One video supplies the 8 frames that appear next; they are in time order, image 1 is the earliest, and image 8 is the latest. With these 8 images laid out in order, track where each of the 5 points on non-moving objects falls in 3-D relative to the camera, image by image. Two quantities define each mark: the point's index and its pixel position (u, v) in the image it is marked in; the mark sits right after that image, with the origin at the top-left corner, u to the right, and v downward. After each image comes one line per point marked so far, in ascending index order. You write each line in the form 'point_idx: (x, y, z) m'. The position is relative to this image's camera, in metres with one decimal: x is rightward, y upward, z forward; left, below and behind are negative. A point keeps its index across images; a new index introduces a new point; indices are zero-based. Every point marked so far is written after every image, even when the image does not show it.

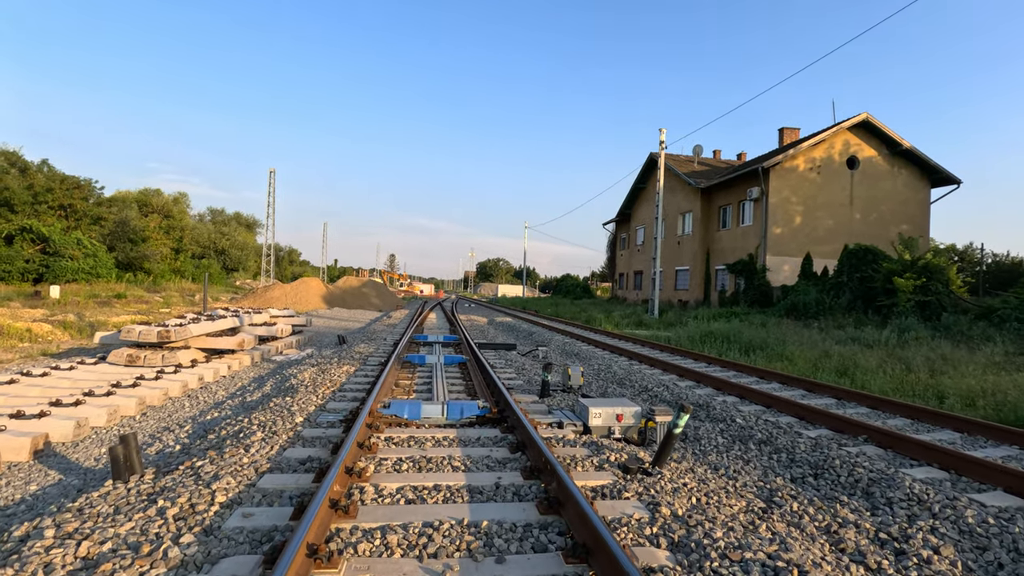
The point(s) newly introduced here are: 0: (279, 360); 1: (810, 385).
0: (-4.6, -1.4, +10.6) m
1: (+4.3, -1.4, +7.8) m
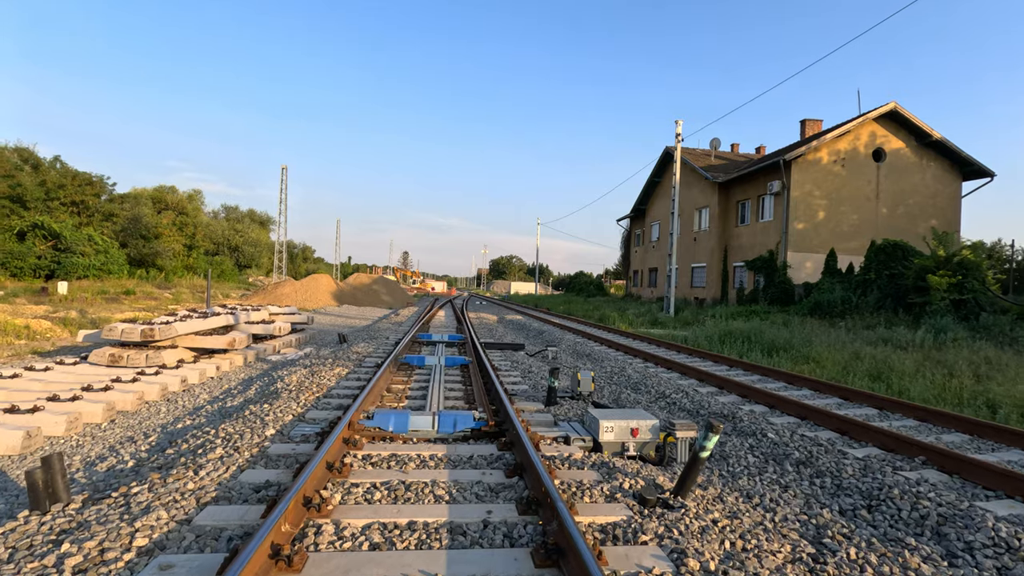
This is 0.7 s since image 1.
0: (-4.5, -1.4, +10.0) m
1: (+4.4, -1.4, +7.0) m
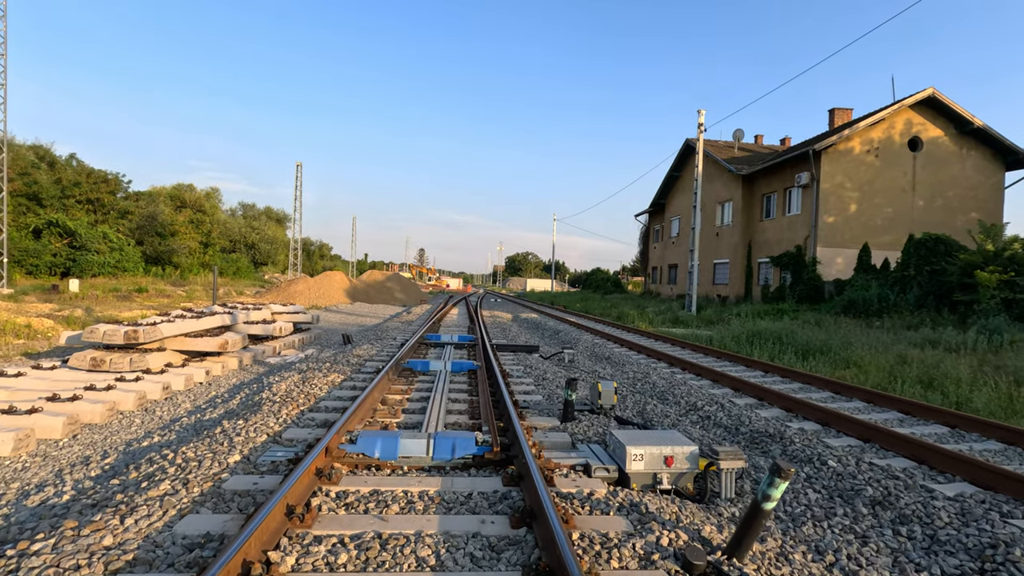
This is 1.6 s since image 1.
0: (-4.2, -1.3, +9.4) m
1: (+4.5, -1.3, +6.1) m
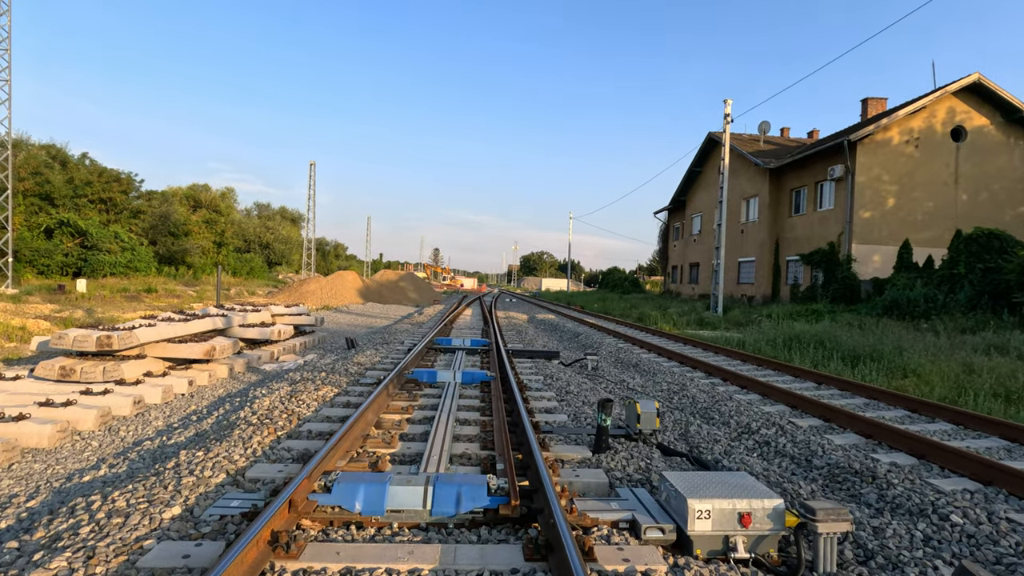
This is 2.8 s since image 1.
0: (-3.9, -1.3, +8.6) m
1: (+4.7, -1.3, +5.1) m
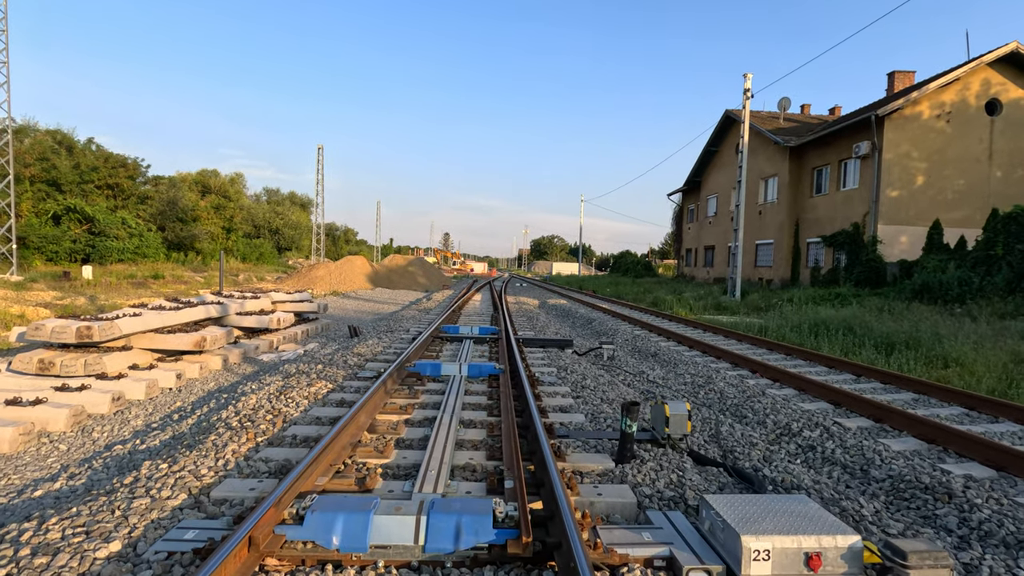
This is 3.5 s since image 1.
0: (-3.8, -1.1, +8.1) m
1: (+4.8, -1.2, +4.4) m
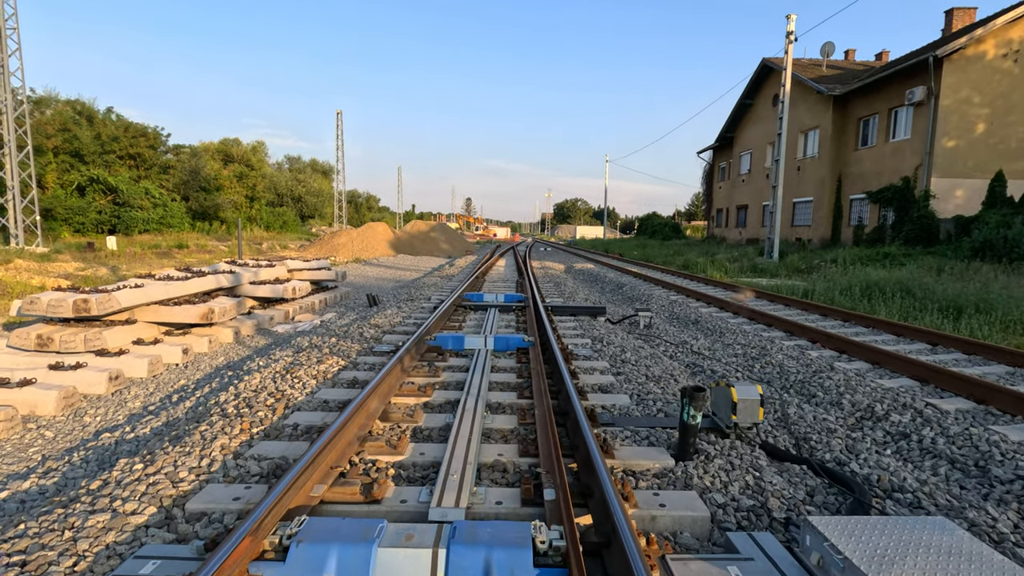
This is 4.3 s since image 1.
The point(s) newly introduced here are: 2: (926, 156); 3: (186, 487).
0: (-3.4, -0.7, +7.7) m
1: (+5.0, -0.9, +3.6) m
2: (+14.0, +4.5, +18.2) m
3: (-1.6, -1.0, +2.6) m
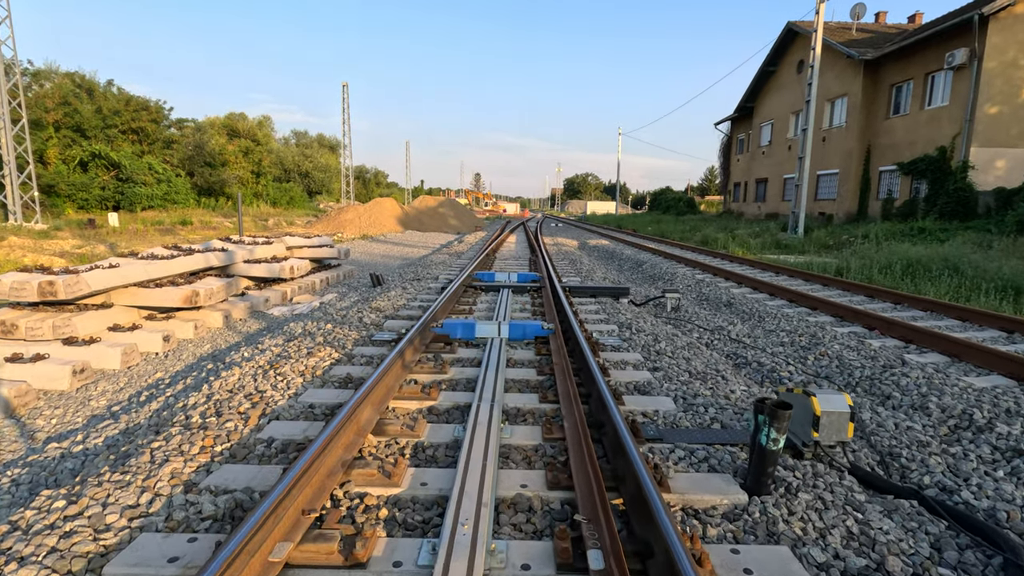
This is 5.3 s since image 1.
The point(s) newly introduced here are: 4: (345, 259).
0: (-3.2, -0.4, +7.0) m
1: (+5.2, -0.8, +2.9) m
2: (+14.4, +5.2, +17.1) m
3: (-1.5, -0.9, +2.0) m
4: (-3.7, +0.7, +11.9) m
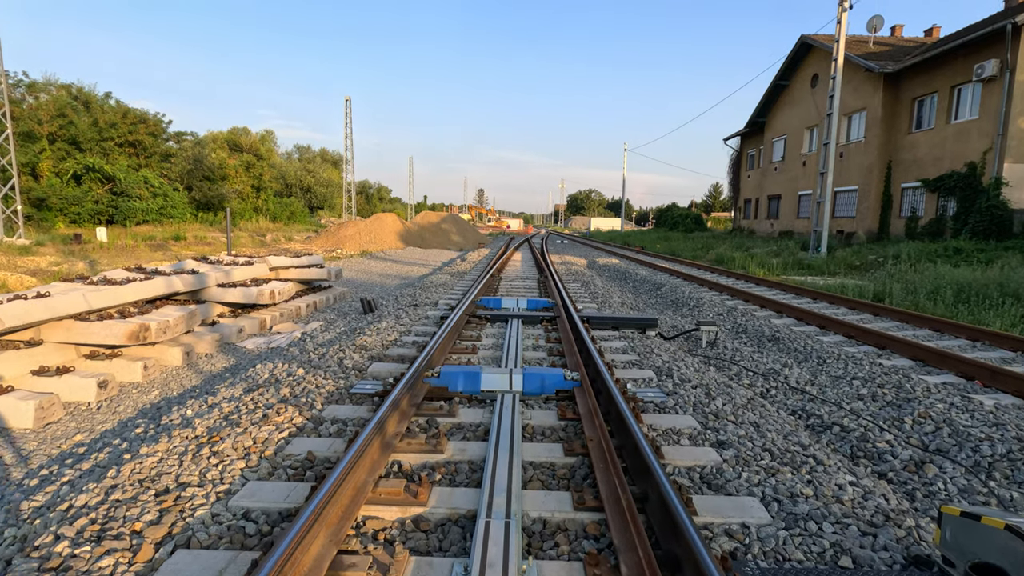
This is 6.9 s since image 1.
0: (-3.1, -0.7, +6.0) m
1: (+5.3, -1.0, +1.8) m
2: (+14.6, +4.5, +16.1) m
3: (-1.4, -1.1, +1.0) m
4: (-3.6, +0.2, +10.9) m
